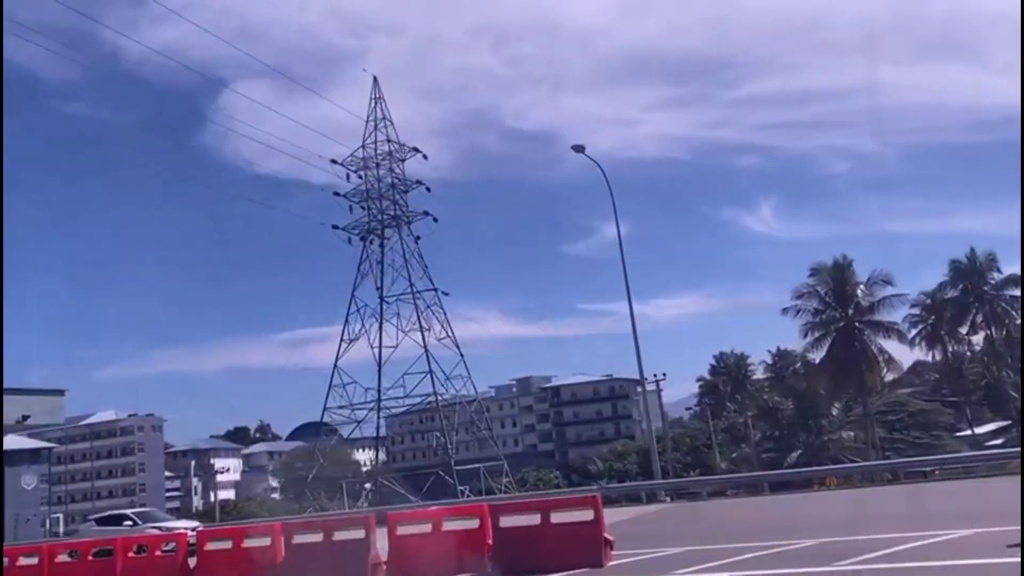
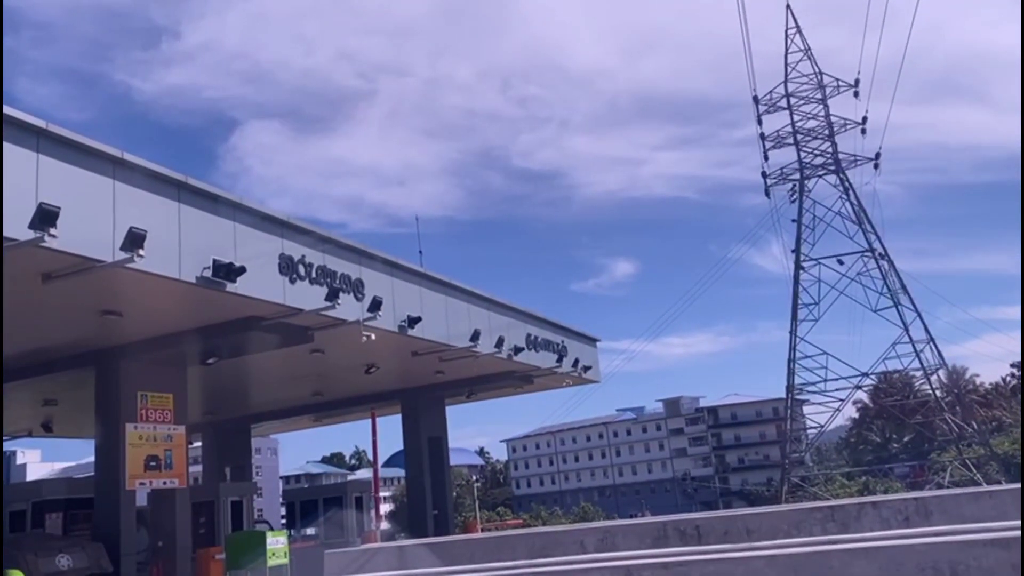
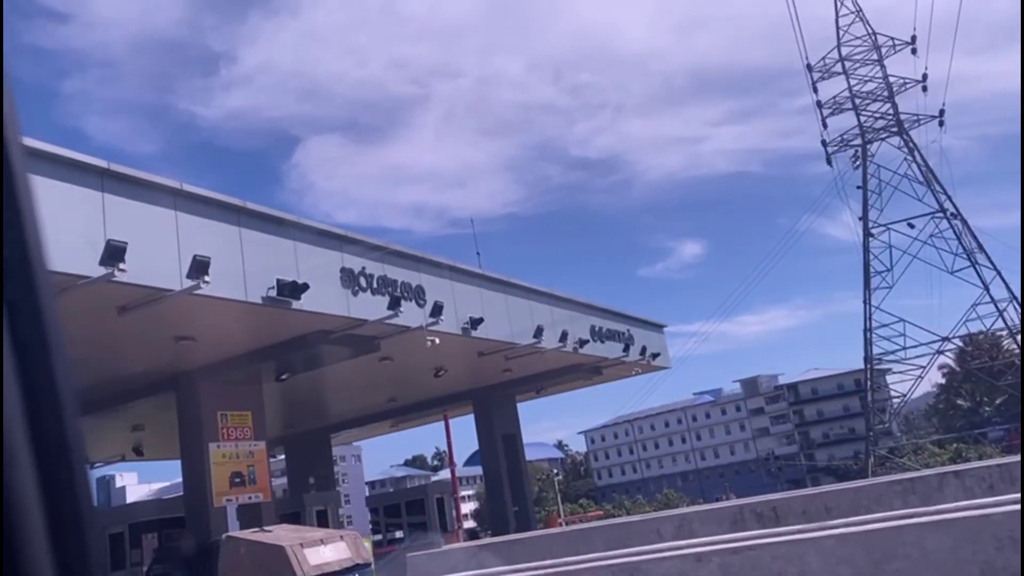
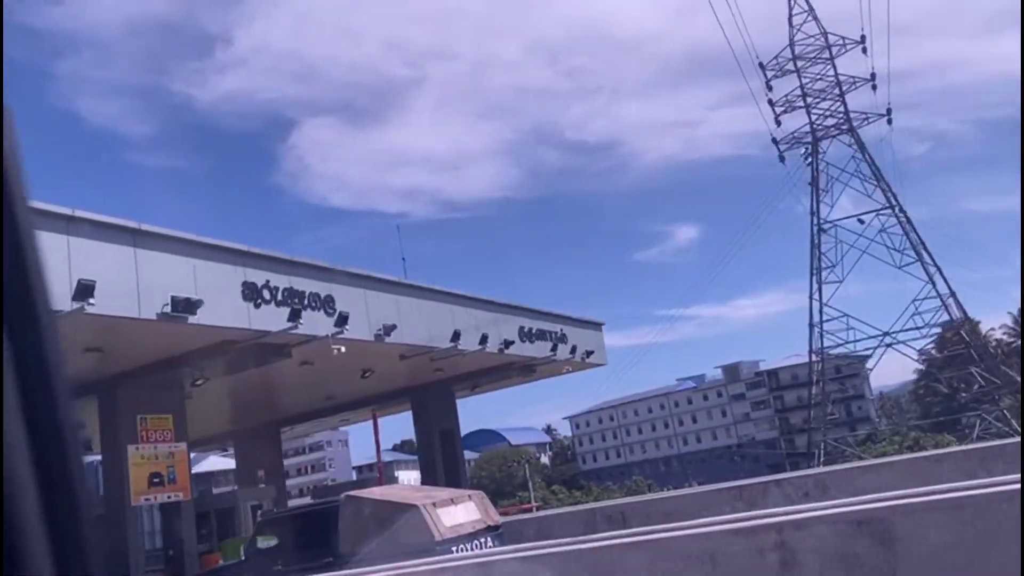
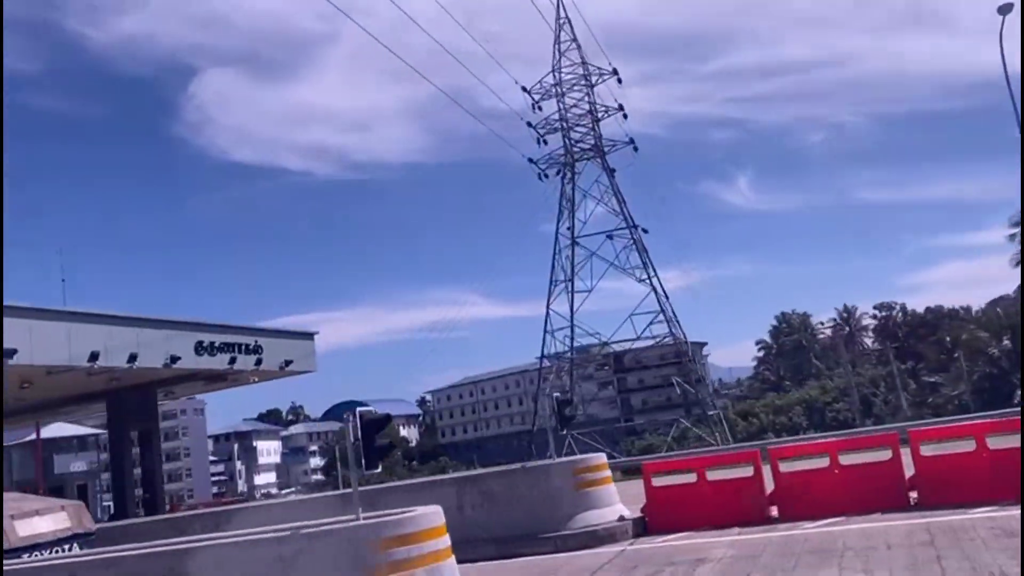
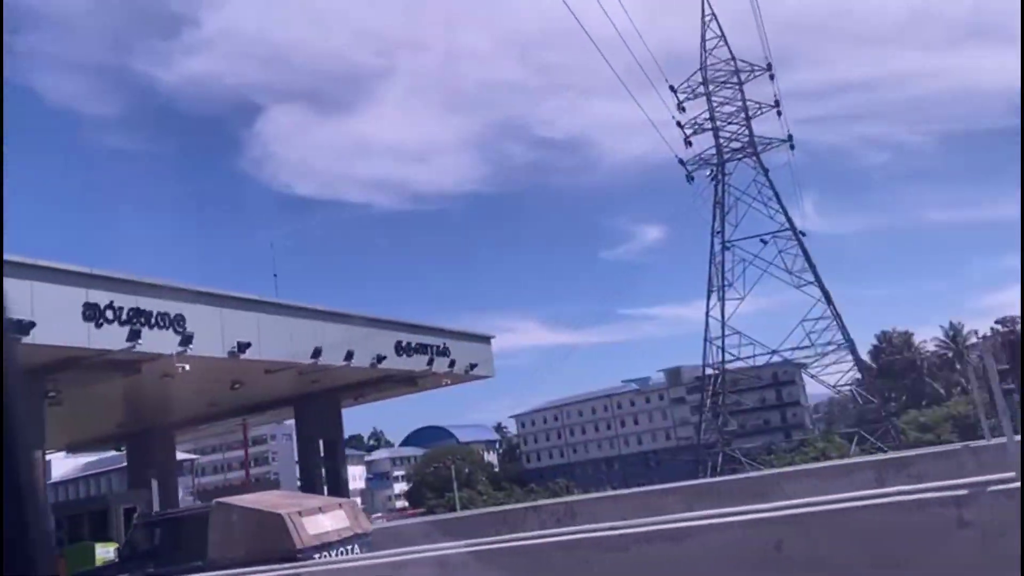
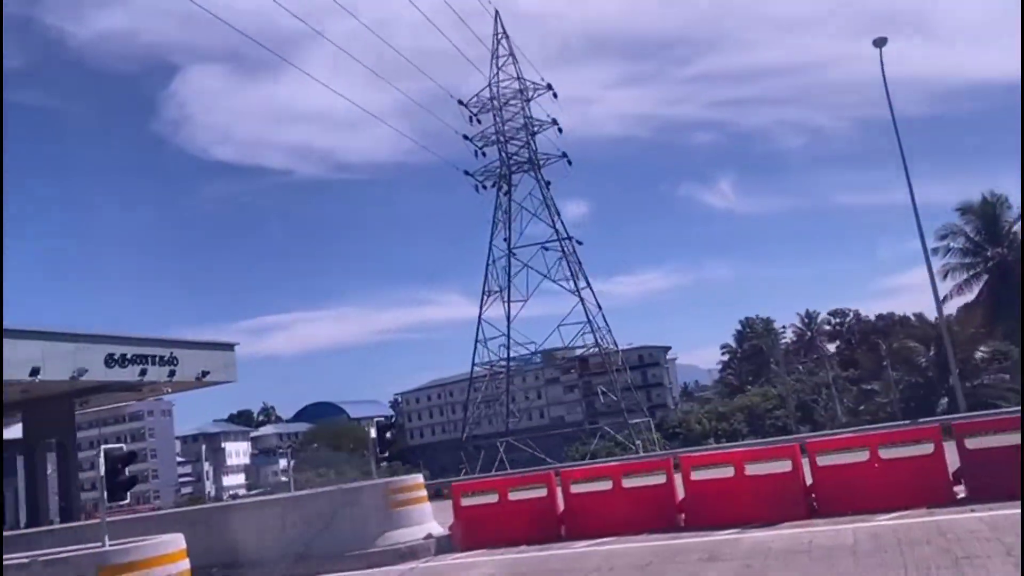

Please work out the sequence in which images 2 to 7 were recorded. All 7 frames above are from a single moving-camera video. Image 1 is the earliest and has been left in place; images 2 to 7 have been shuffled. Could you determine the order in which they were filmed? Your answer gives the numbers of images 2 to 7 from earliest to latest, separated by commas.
7, 5, 6, 4, 3, 2
